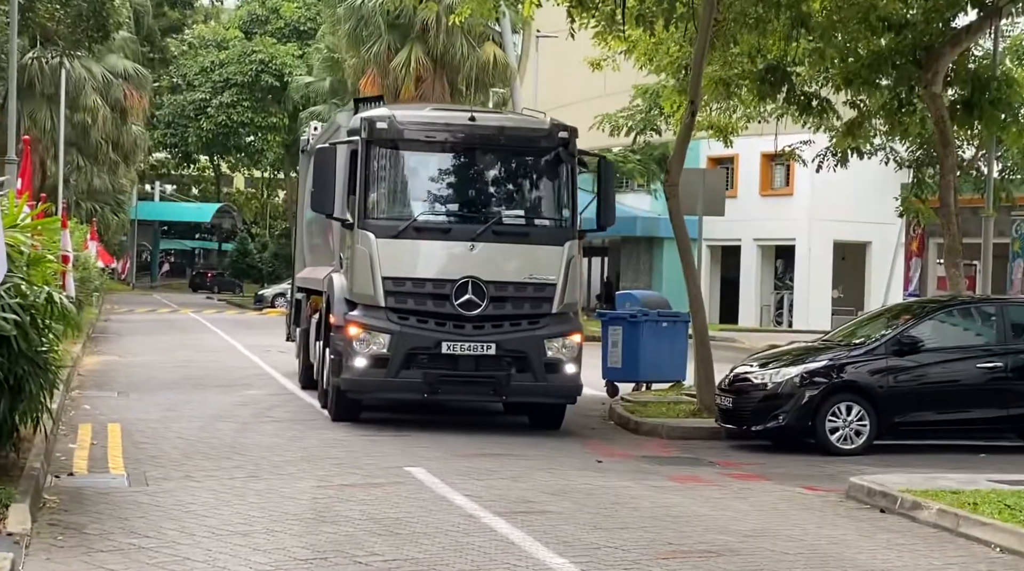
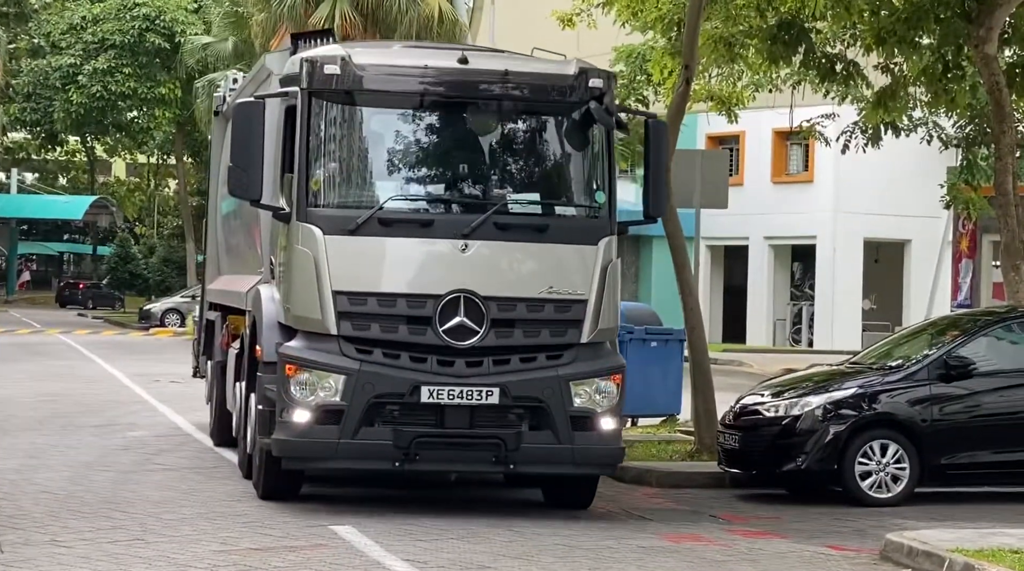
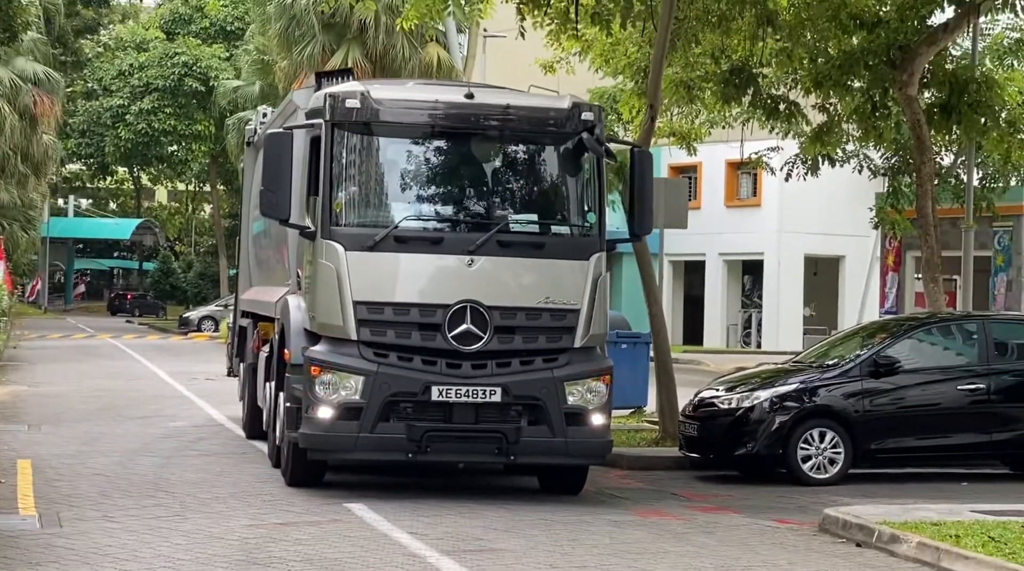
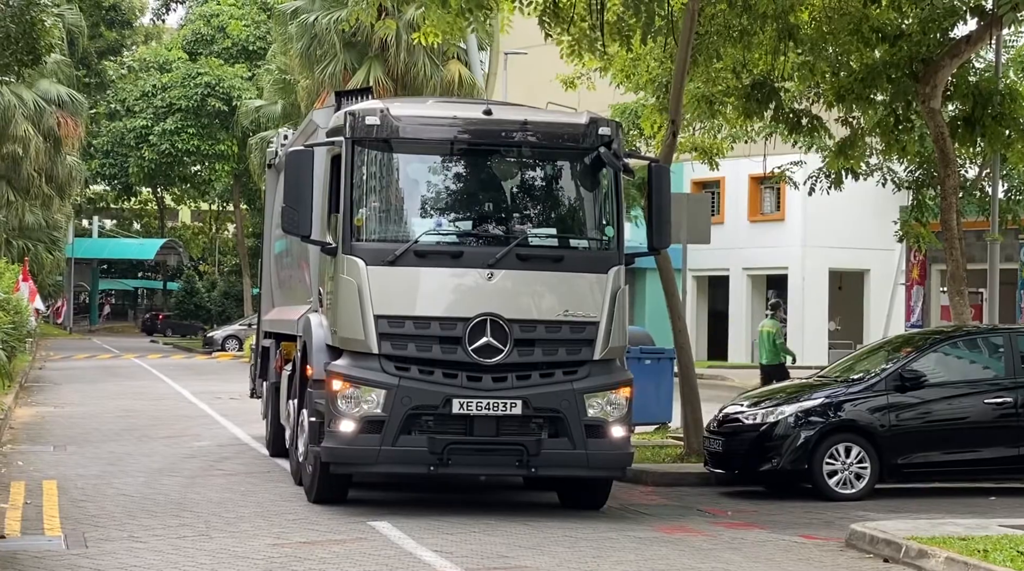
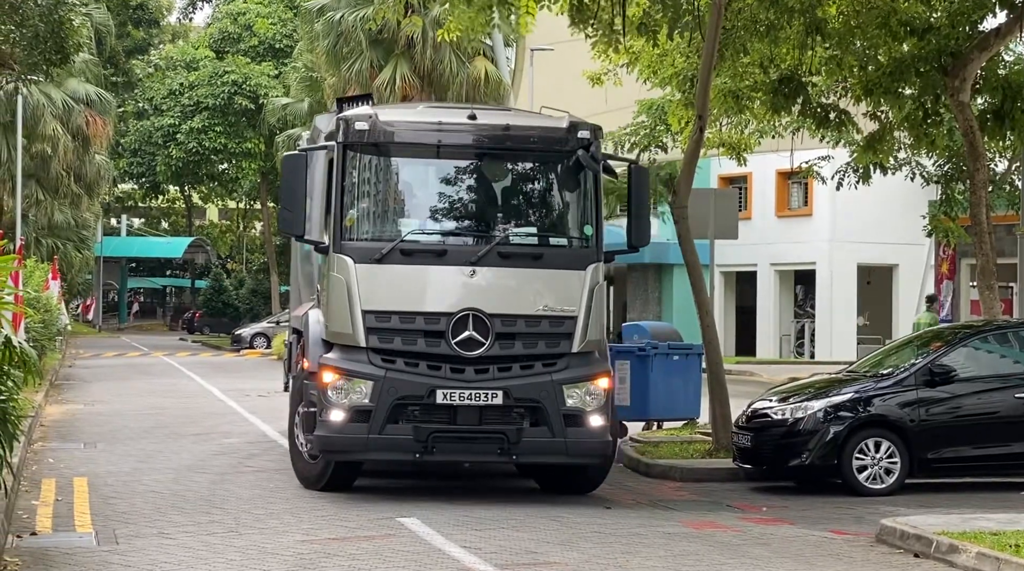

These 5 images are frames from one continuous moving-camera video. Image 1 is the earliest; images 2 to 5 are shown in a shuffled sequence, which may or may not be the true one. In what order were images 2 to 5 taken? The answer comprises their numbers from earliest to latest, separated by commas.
2, 3, 4, 5
